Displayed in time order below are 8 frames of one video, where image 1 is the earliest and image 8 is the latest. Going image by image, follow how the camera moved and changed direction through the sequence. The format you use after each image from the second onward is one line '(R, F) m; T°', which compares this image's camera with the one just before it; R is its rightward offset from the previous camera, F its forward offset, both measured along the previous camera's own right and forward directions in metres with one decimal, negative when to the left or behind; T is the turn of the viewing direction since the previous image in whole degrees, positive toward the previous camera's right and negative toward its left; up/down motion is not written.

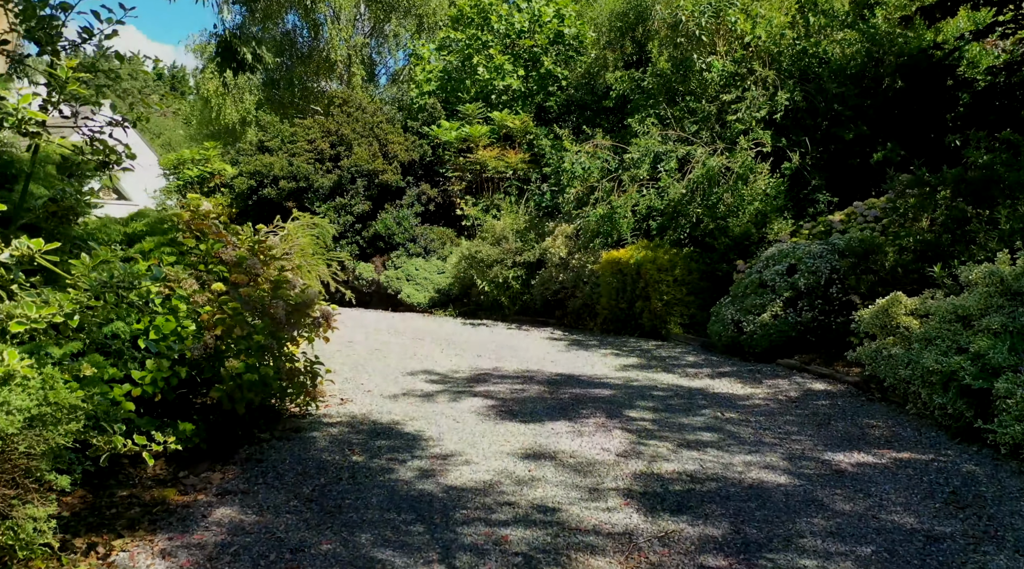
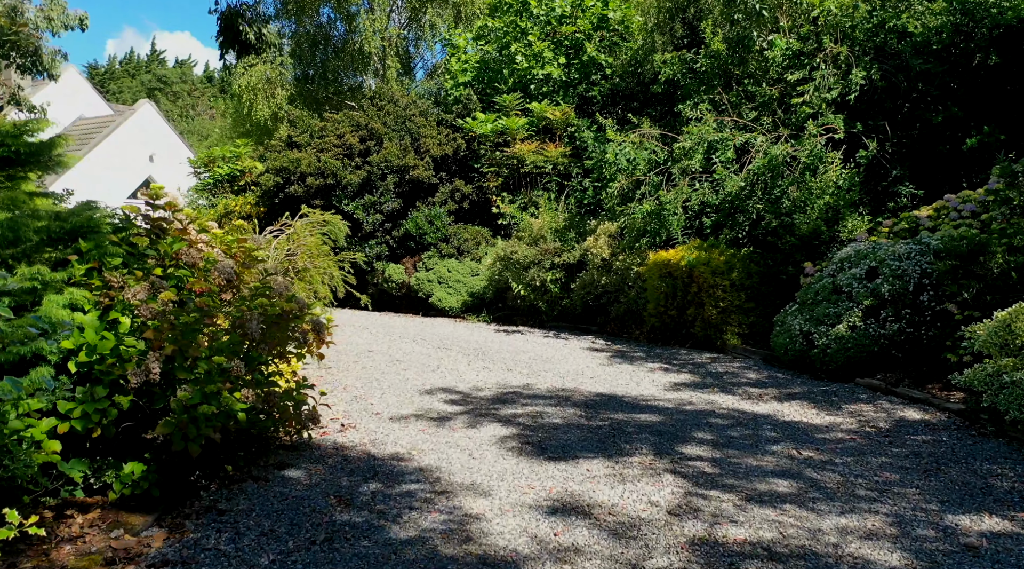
(+0.1, +1.0) m; -3°
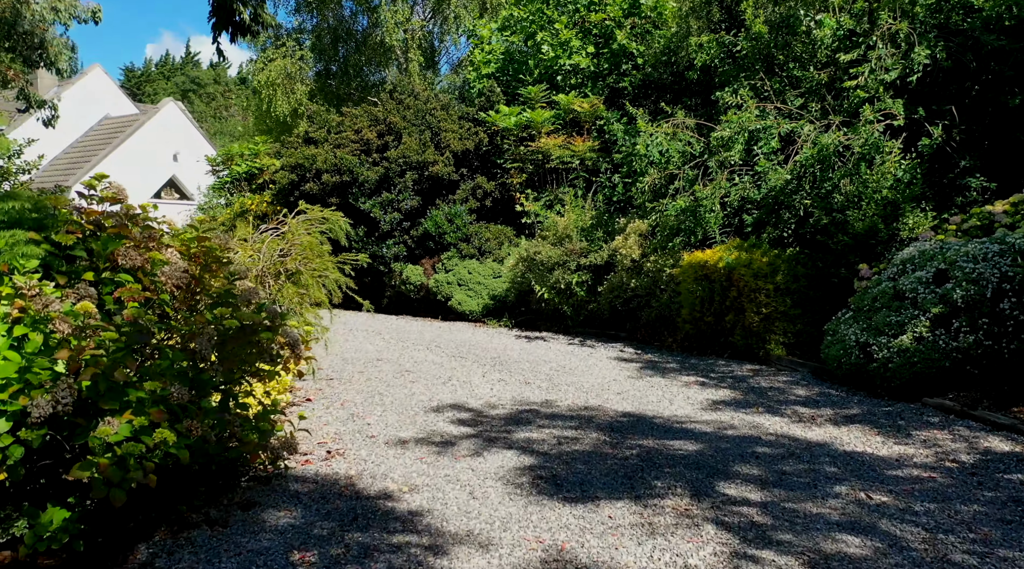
(+0.1, +0.8) m; -2°
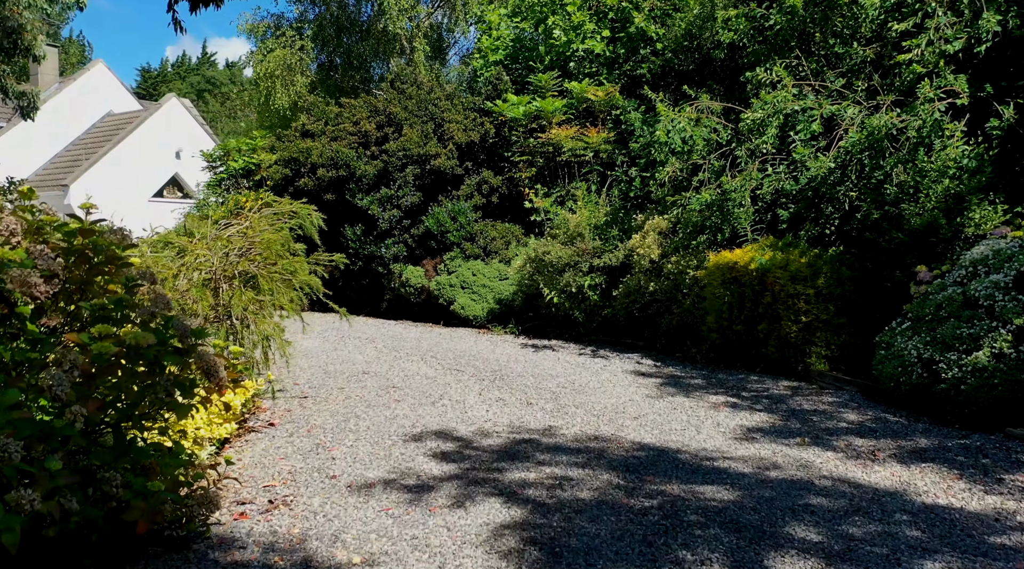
(+0.1, +1.0) m; -1°
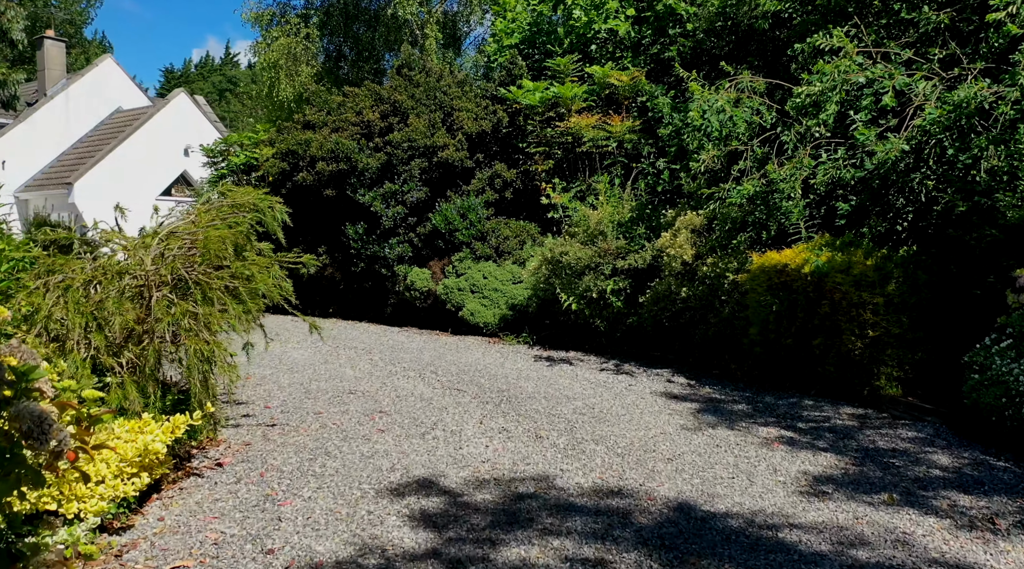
(+0.1, +1.1) m; -2°
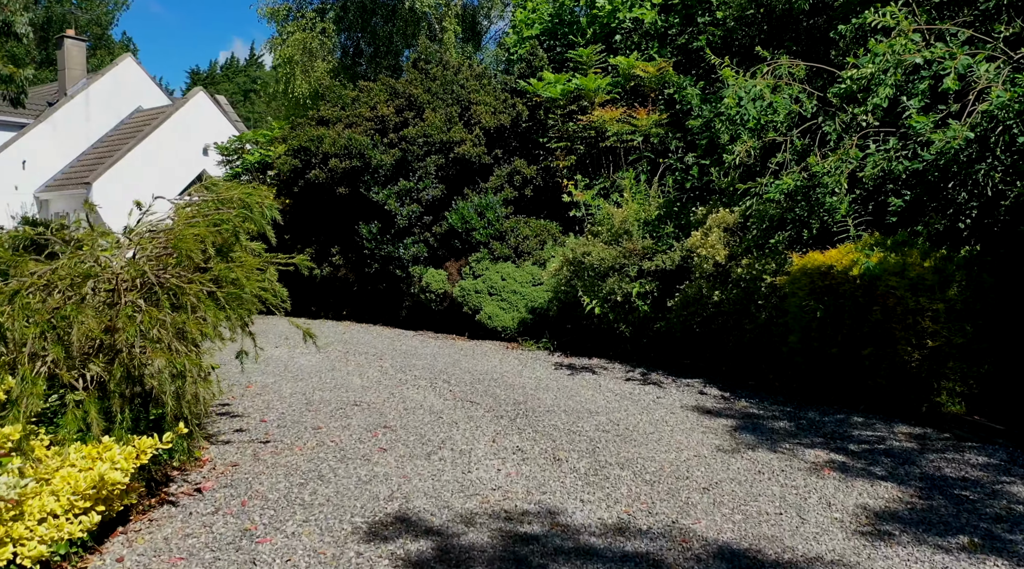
(0.0, +0.5) m; -2°
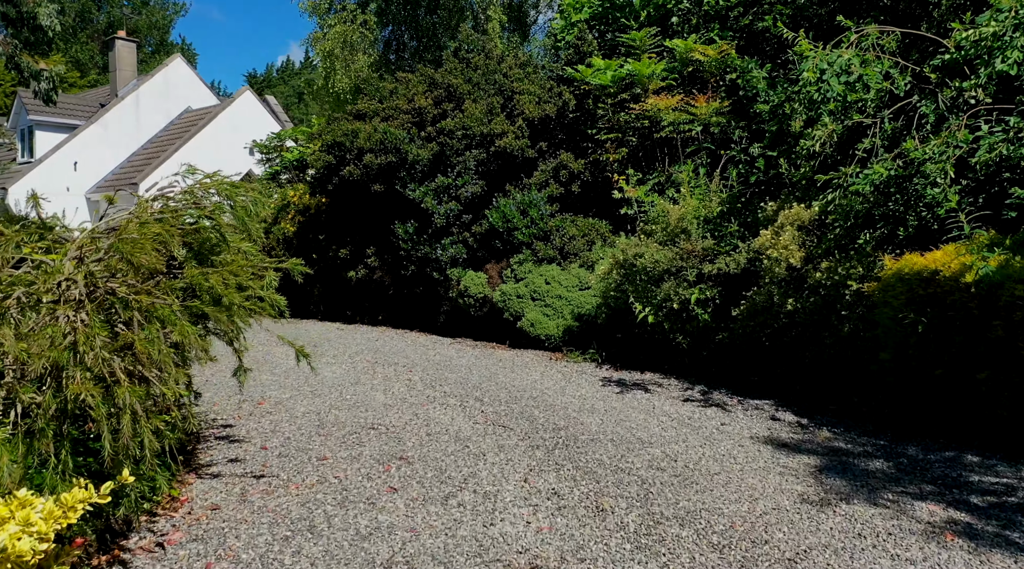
(+0.1, +0.9) m; -4°
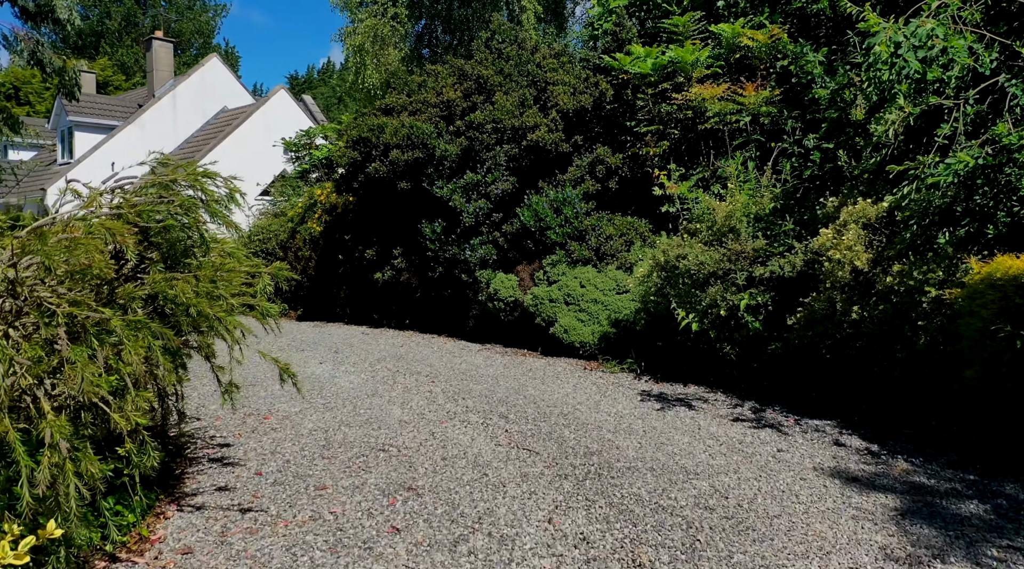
(+0.1, +0.6) m; -3°
